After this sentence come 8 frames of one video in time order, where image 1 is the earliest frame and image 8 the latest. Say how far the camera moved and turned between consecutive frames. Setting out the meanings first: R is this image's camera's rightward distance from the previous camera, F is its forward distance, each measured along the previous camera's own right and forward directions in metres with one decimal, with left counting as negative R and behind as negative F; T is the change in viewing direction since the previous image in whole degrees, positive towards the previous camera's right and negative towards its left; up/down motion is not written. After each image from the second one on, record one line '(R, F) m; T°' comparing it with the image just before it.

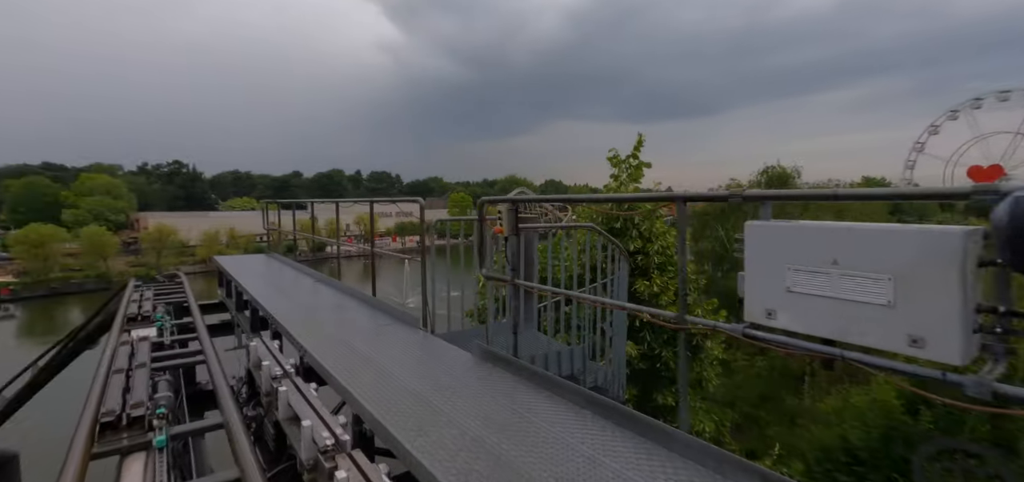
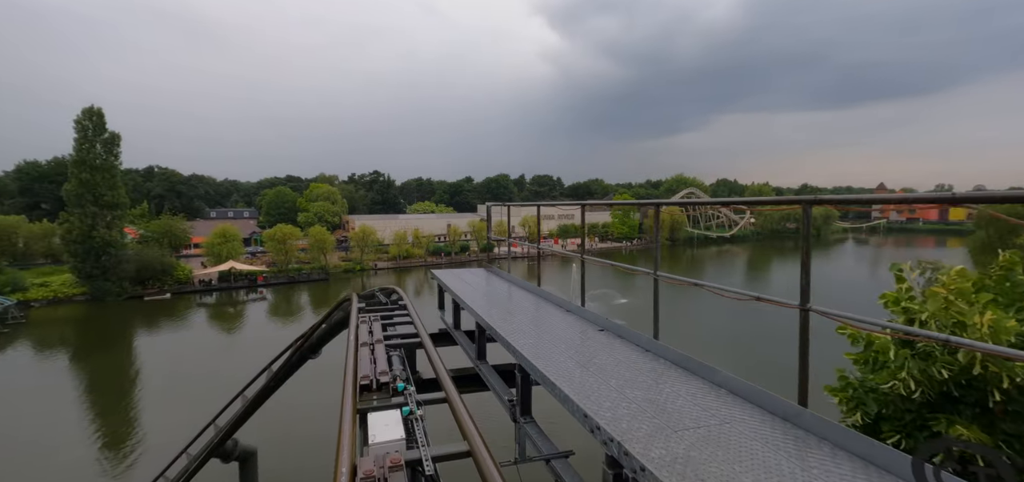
(0.0, -0.2) m; -19°
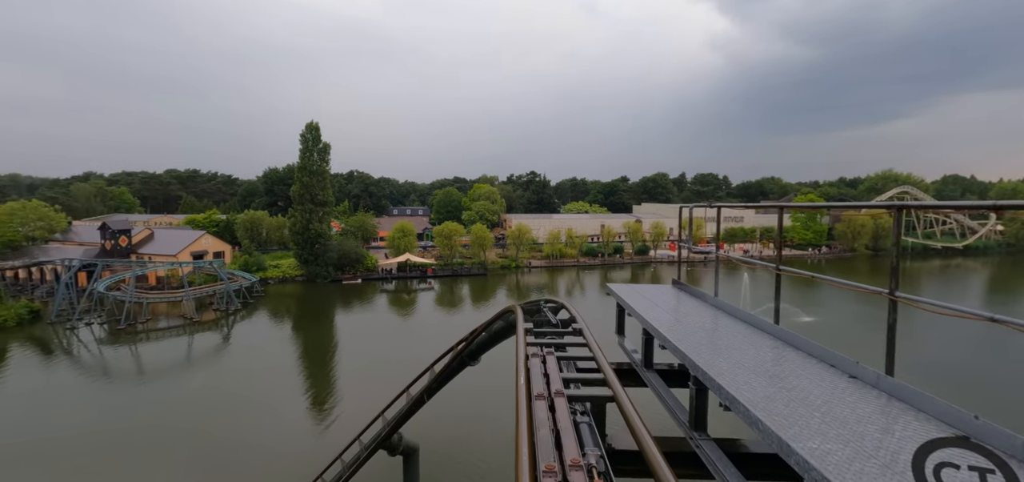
(-0.1, 0.0) m; -17°
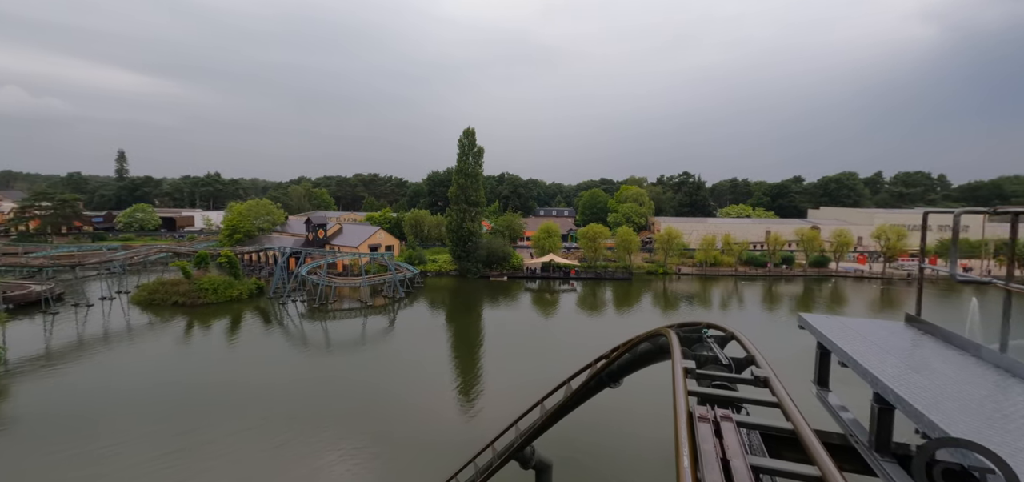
(+0.8, +0.1) m; -19°
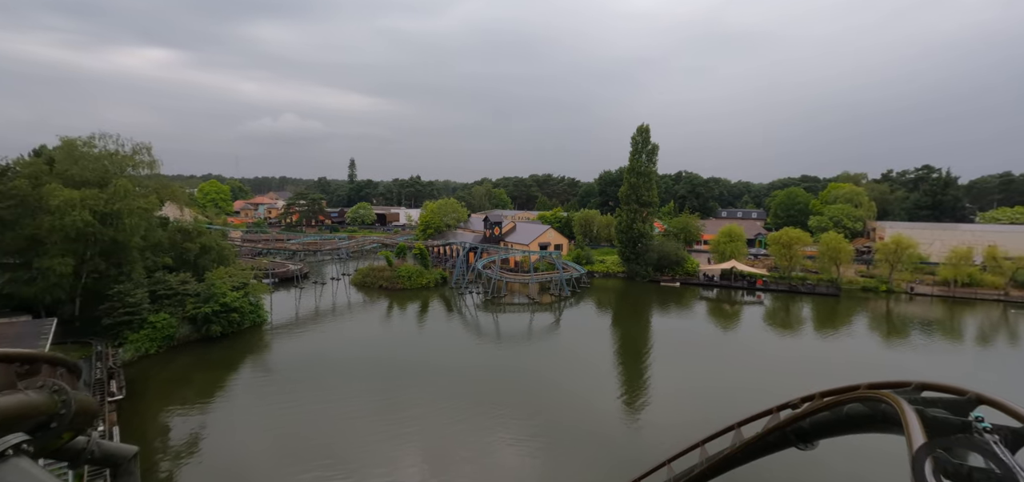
(+1.2, +0.5) m; -23°
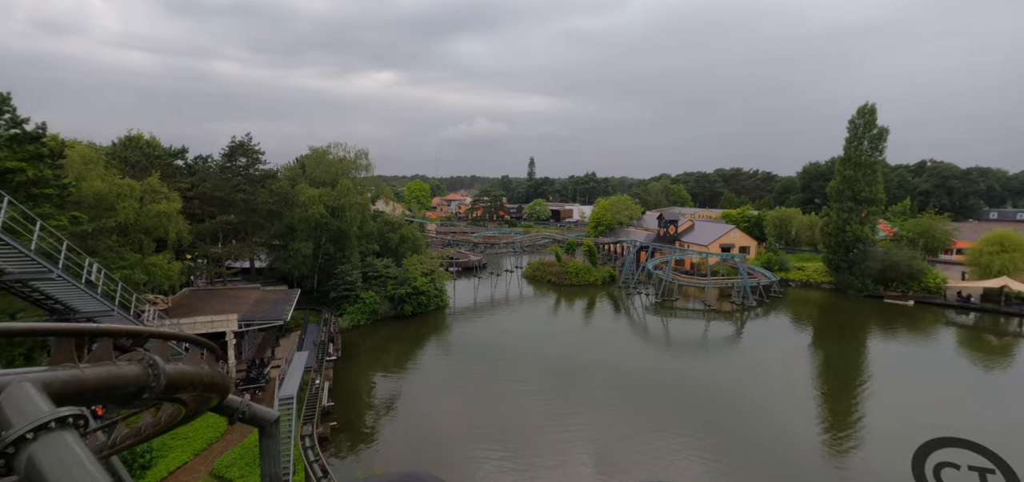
(+1.0, +0.5) m; -22°
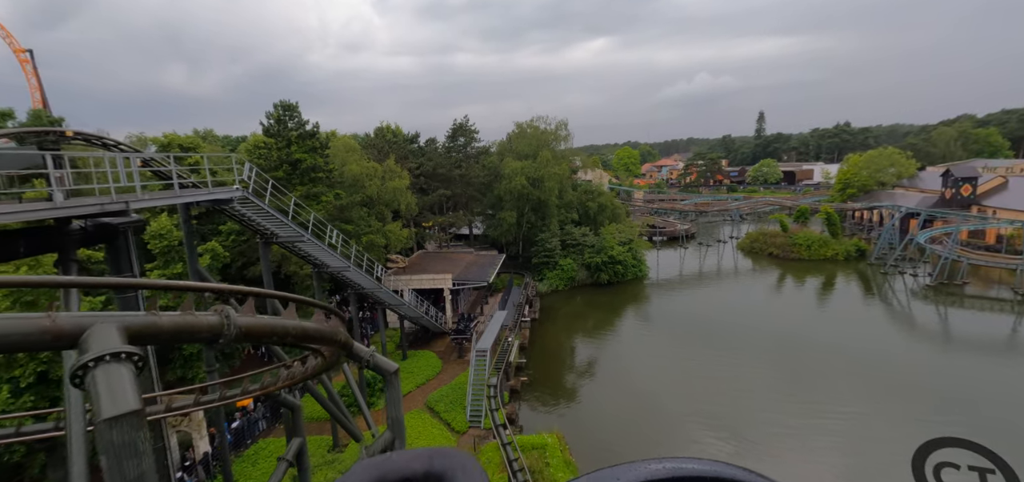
(+1.5, +0.6) m; -28°
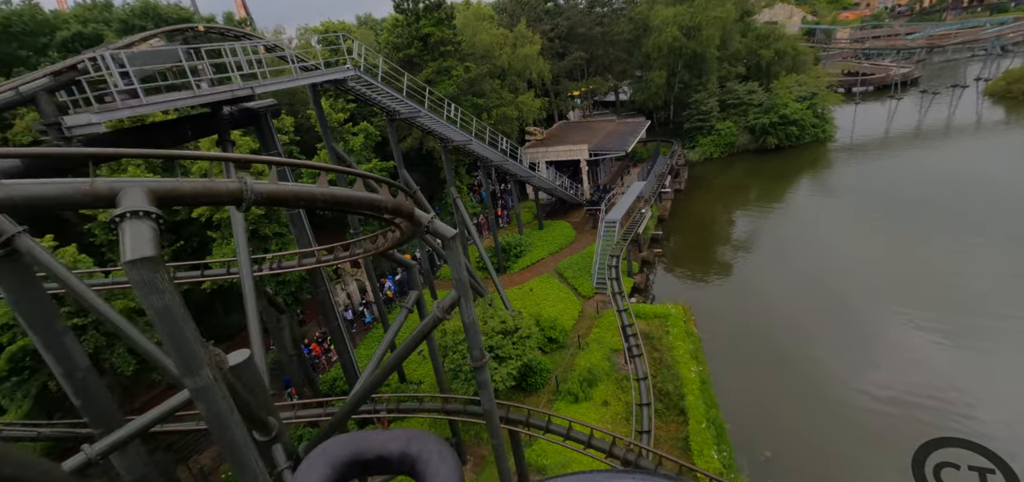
(+1.7, +0.7) m; -22°
